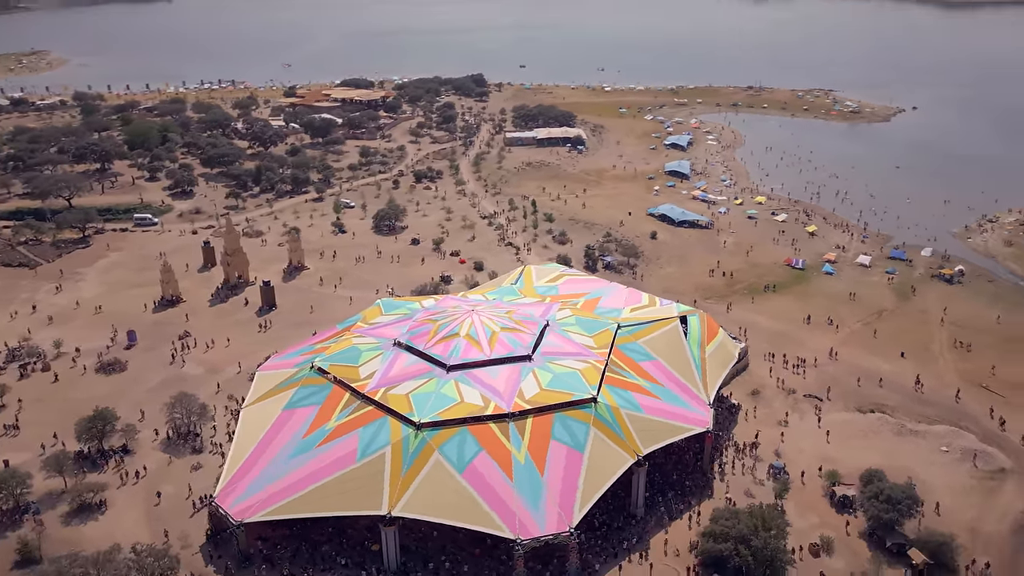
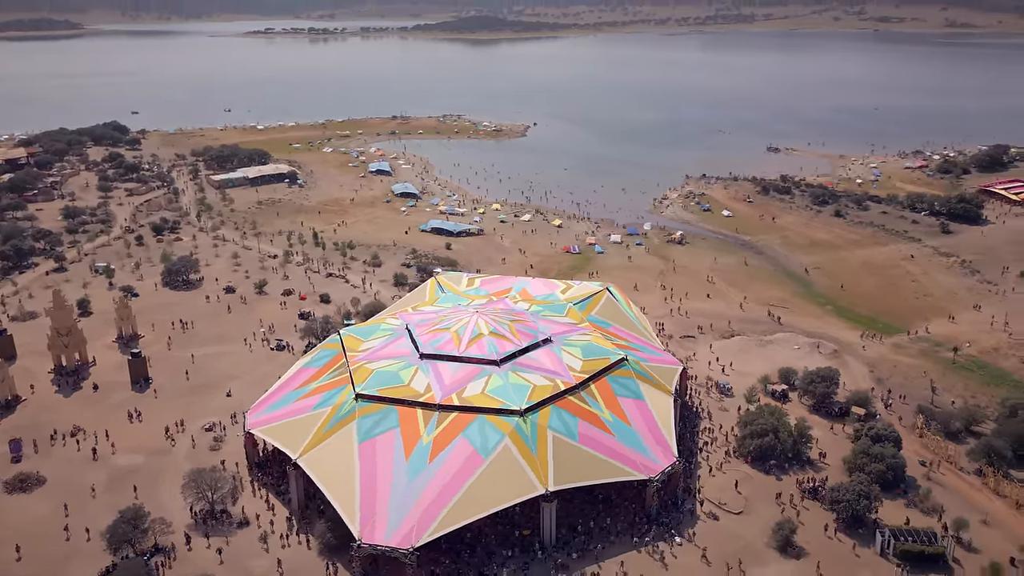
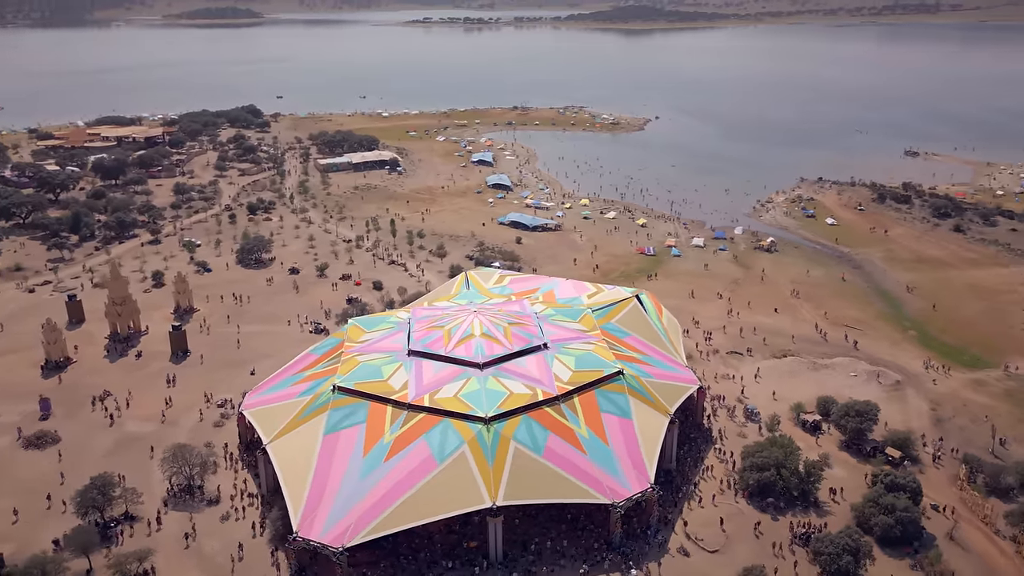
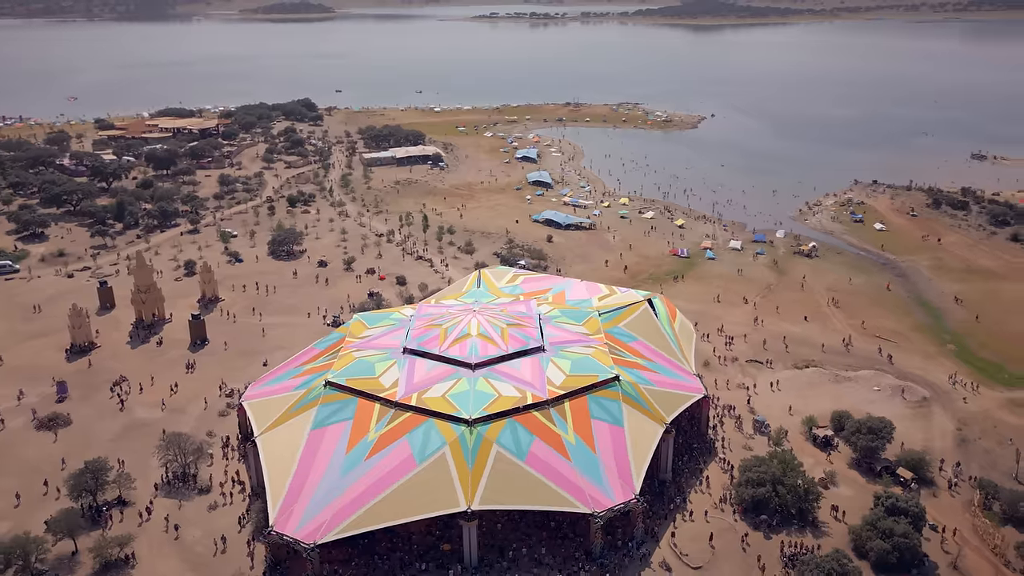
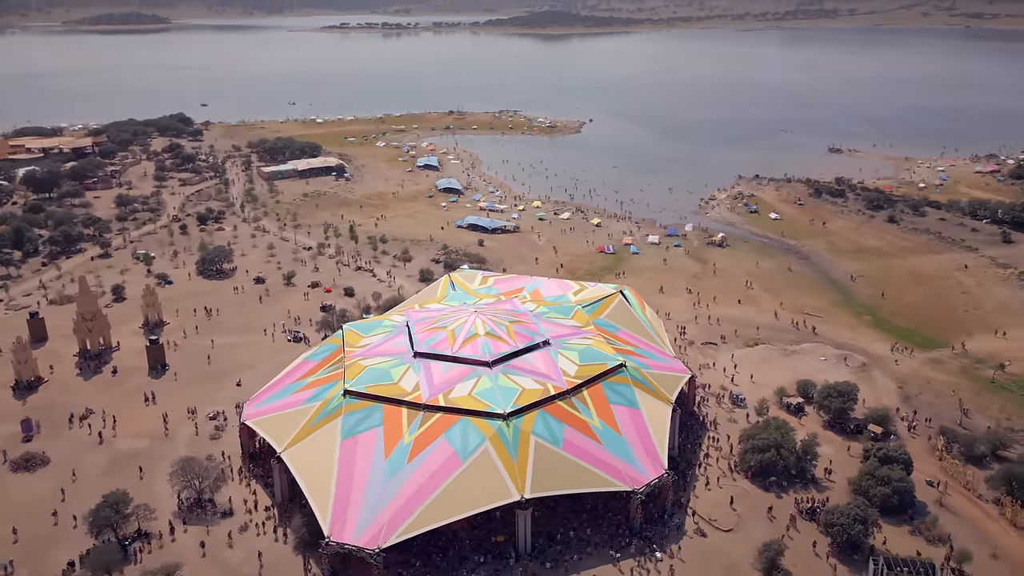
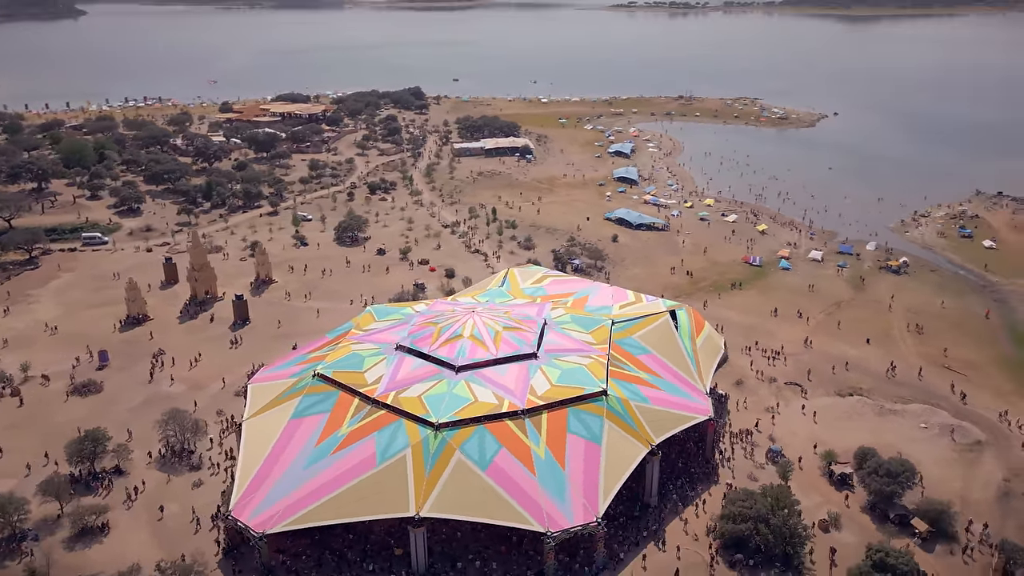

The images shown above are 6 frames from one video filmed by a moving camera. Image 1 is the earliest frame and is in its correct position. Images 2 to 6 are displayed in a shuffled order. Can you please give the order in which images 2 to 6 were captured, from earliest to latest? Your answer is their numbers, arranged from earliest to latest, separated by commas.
6, 4, 3, 5, 2
